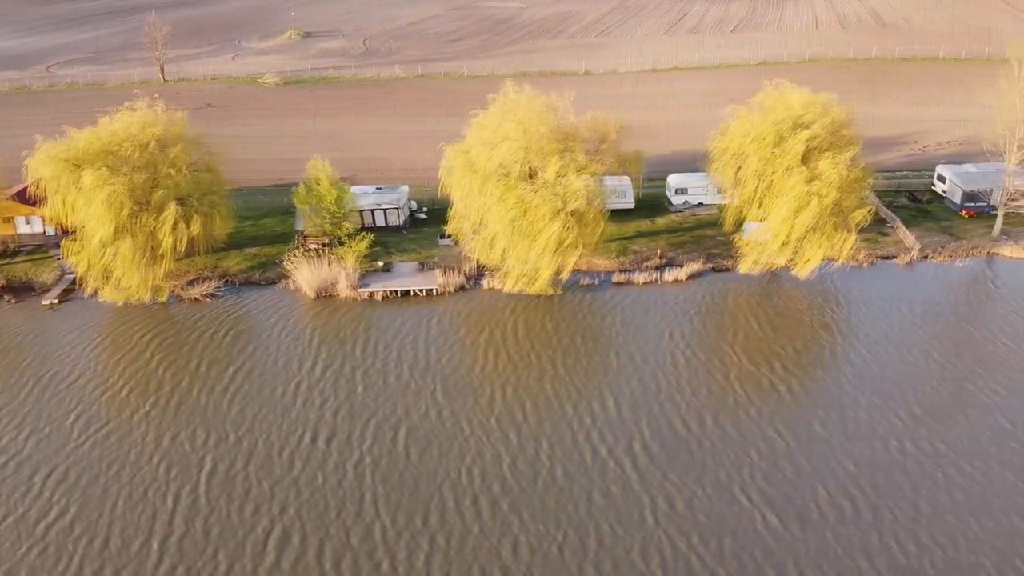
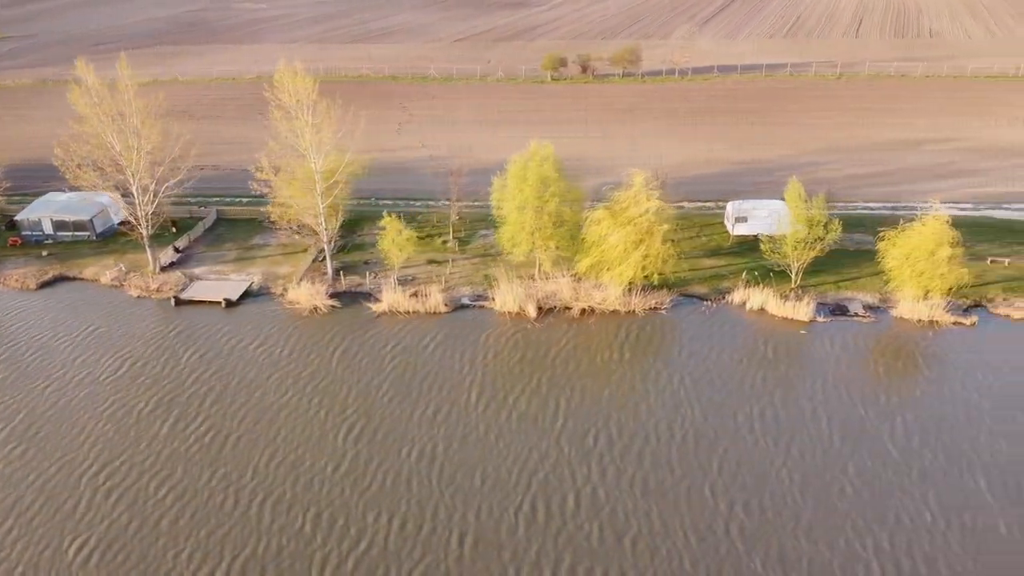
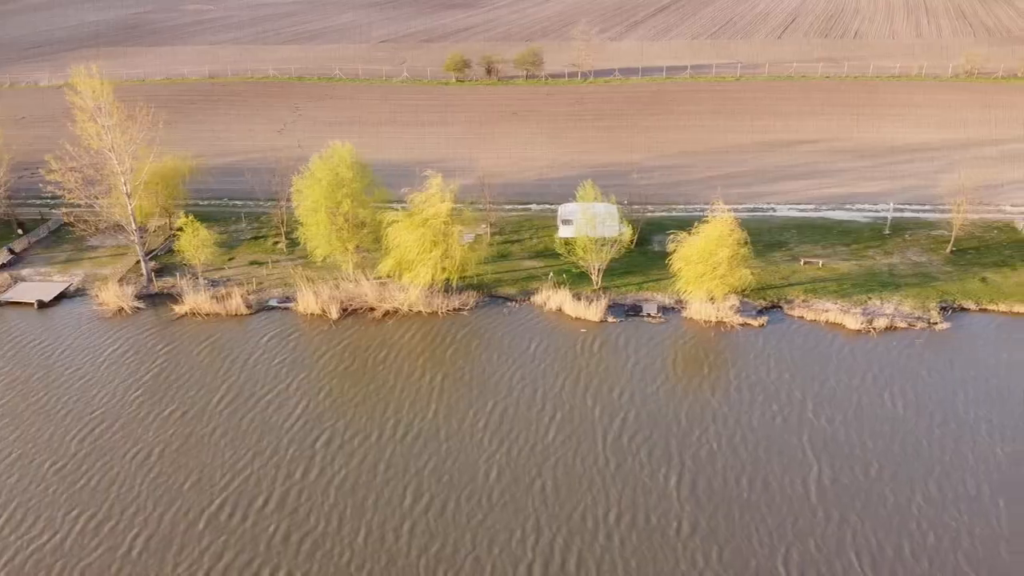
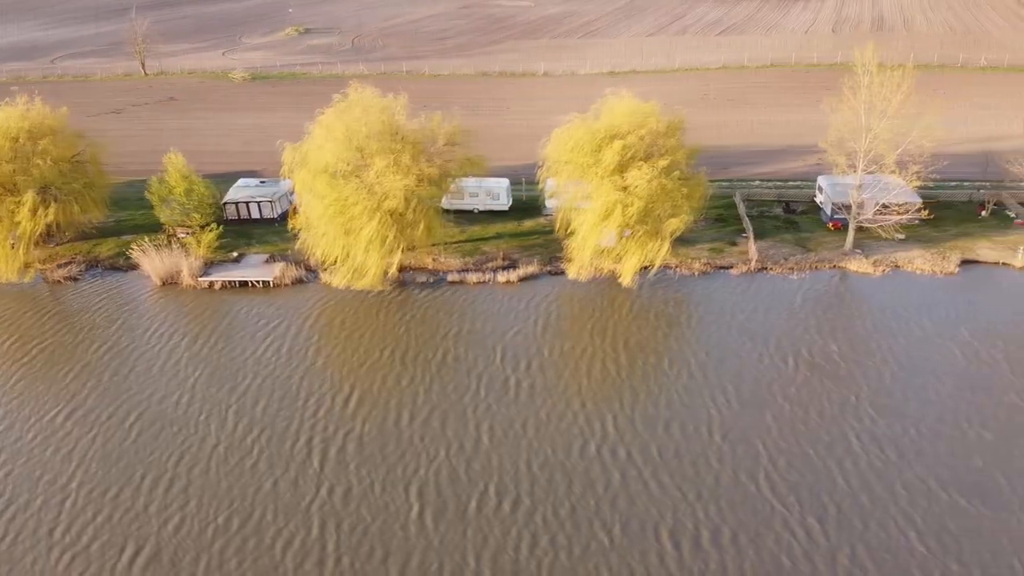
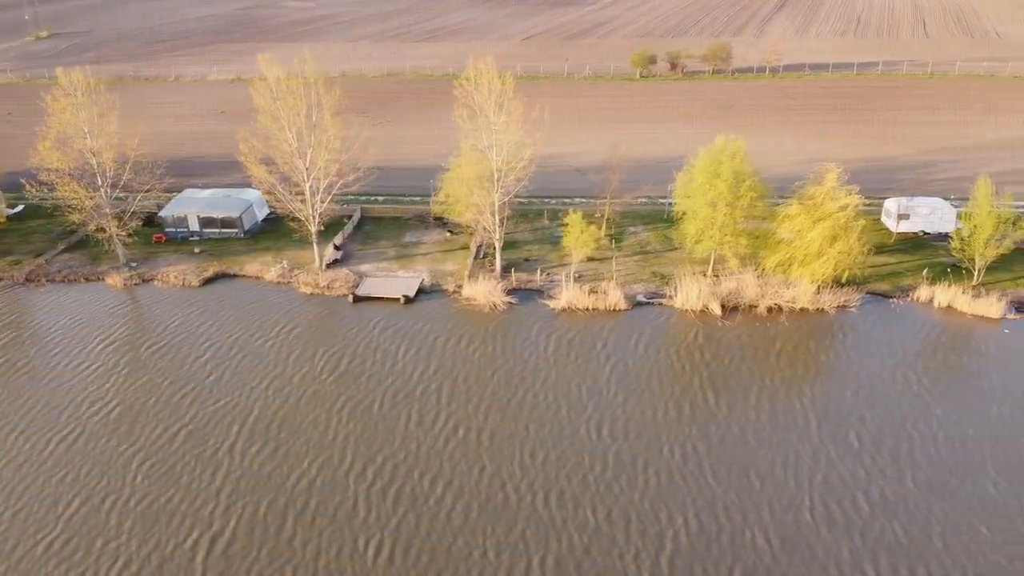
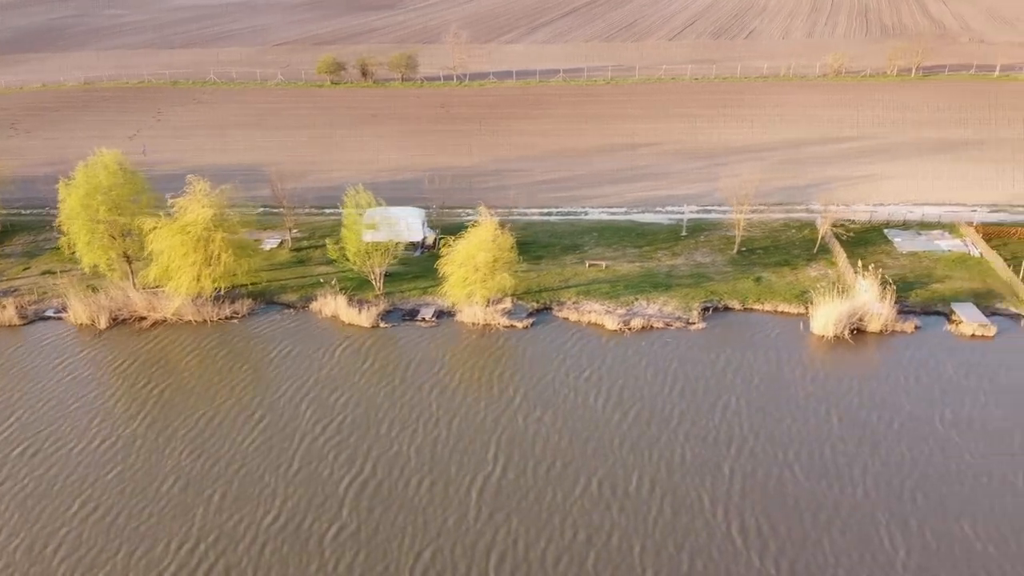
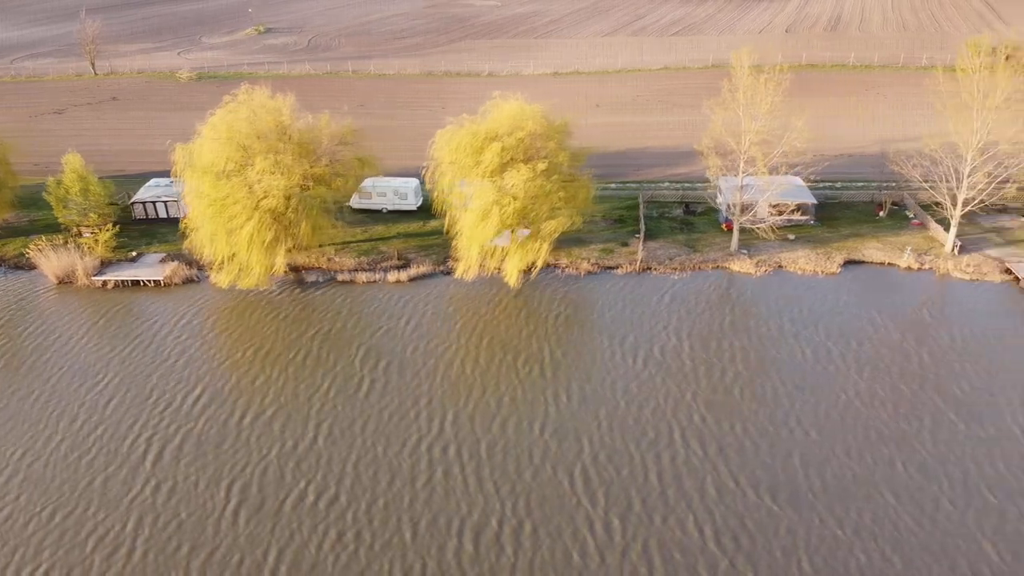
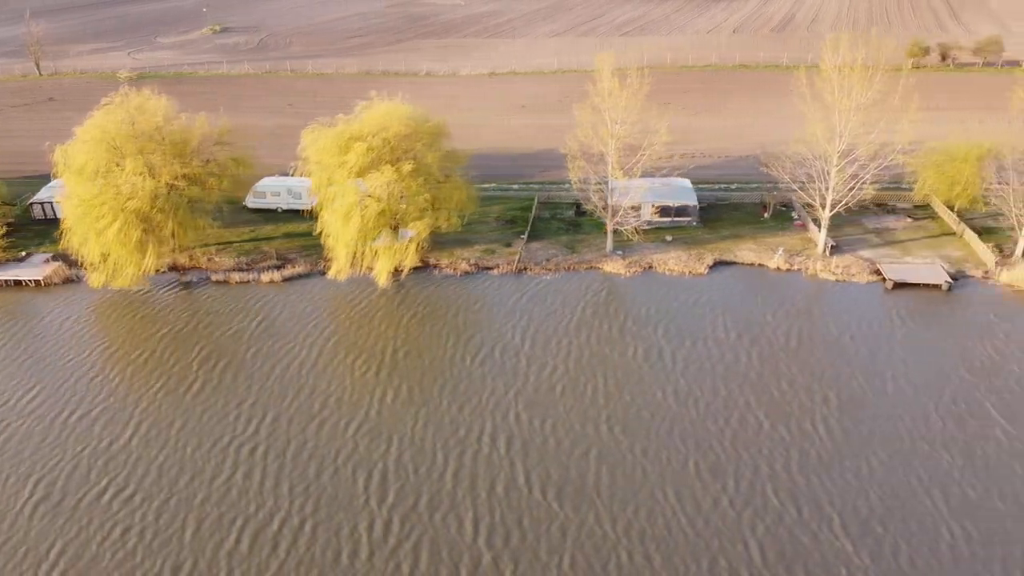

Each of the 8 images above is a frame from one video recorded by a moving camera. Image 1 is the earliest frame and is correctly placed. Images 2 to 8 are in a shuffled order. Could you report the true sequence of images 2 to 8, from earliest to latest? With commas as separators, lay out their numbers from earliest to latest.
4, 7, 8, 5, 2, 3, 6
